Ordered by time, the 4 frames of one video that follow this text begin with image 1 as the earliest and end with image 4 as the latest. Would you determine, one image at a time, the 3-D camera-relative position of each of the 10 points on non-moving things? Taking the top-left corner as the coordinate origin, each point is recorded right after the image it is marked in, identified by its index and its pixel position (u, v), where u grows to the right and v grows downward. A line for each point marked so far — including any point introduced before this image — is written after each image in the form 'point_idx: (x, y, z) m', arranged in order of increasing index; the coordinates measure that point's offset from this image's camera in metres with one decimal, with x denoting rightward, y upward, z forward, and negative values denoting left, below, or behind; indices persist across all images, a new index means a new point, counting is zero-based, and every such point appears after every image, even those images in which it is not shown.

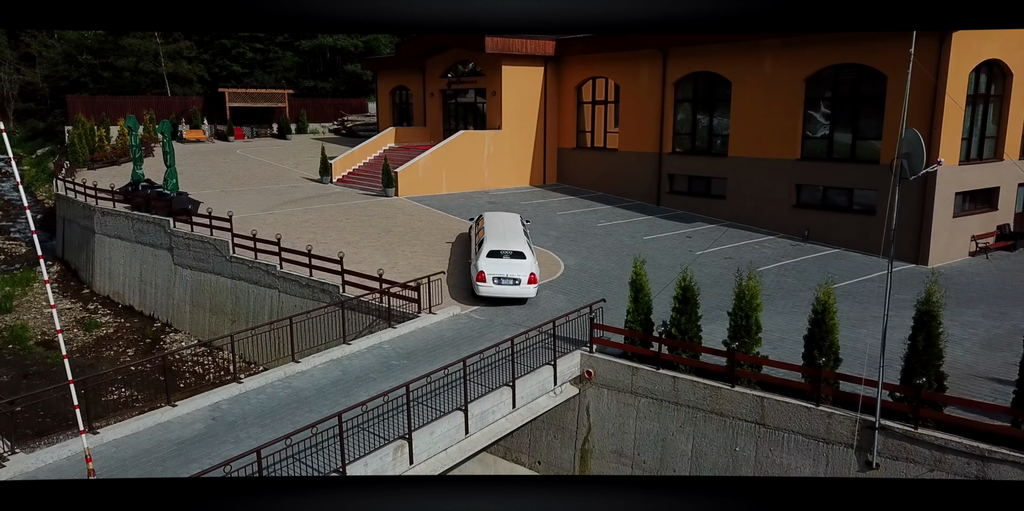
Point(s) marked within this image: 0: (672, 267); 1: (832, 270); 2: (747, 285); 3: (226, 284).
0: (+4.3, -0.5, +18.1) m
1: (+8.5, -0.4, +18.4) m
2: (+3.8, -0.4, +11.3) m
3: (-7.8, -0.8, +18.9) m
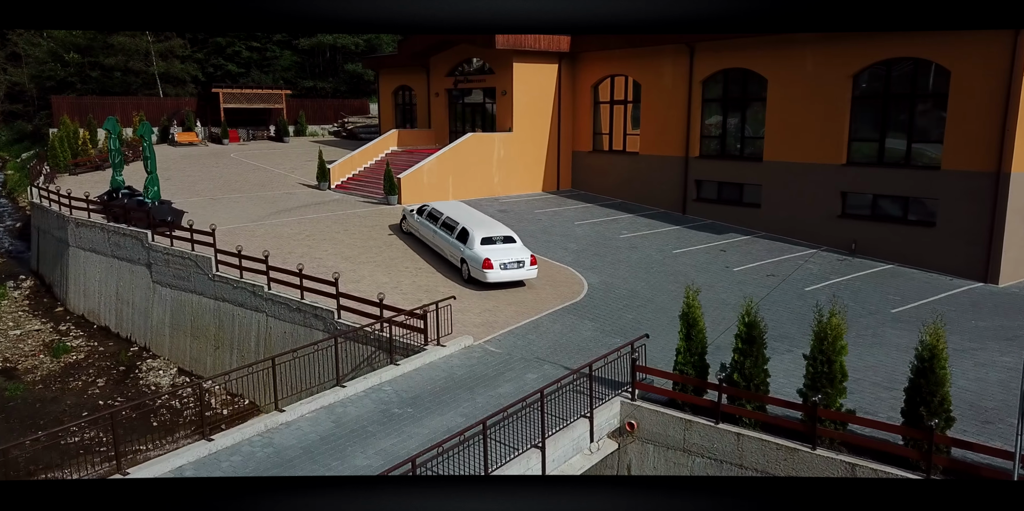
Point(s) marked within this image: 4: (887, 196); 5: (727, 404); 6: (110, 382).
0: (+4.7, -0.9, +16.0) m
1: (+8.9, -0.8, +16.3) m
2: (+4.1, -0.9, +9.2) m
3: (-7.4, -1.2, +16.9) m
4: (+10.1, +1.6, +18.7) m
5: (+3.0, -2.0, +9.5) m
6: (-9.6, -3.0, +16.5) m
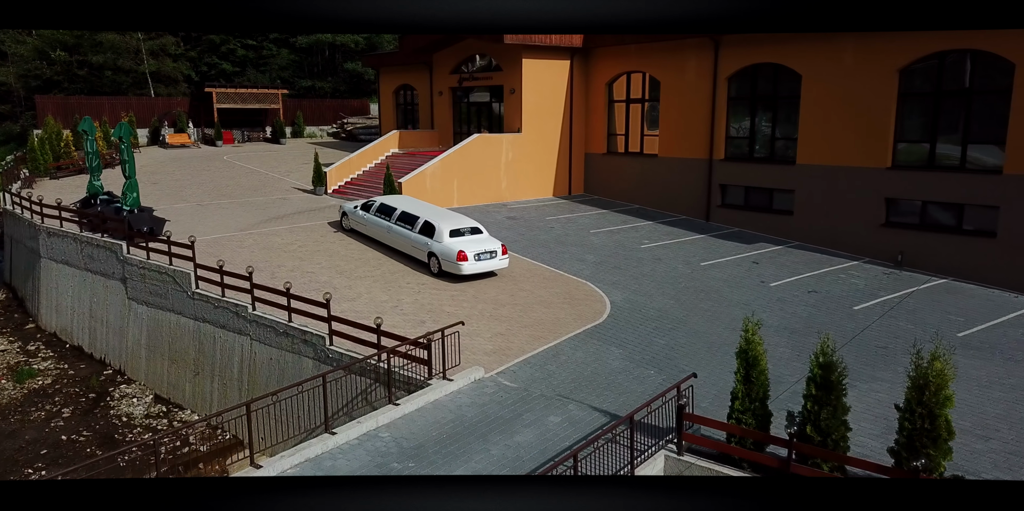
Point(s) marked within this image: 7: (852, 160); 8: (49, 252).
0: (+5.0, -1.2, +14.2) m
1: (+9.2, -1.1, +14.5) m
2: (+4.4, -1.2, +7.5) m
3: (-7.1, -1.5, +15.1) m
4: (+10.4, +1.3, +17.0) m
5: (+3.2, -2.3, +7.8) m
6: (-9.3, -3.4, +14.8) m
7: (+9.0, +2.6, +18.6) m
8: (-12.6, +0.1, +18.9) m
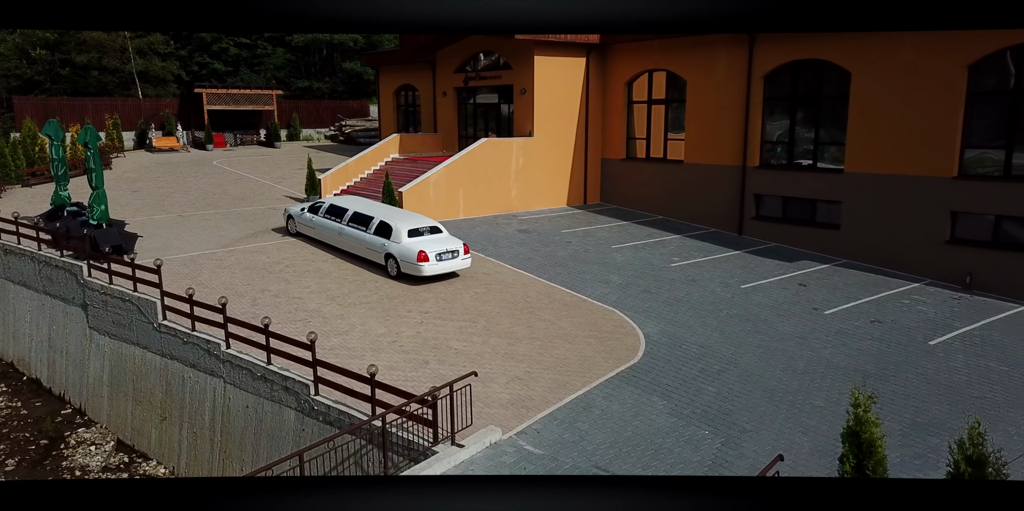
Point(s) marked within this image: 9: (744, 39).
0: (+5.3, -1.7, +12.1) m
1: (+9.5, -1.6, +12.4) m
2: (+4.7, -1.6, +5.4) m
3: (-6.8, -2.0, +13.0) m
4: (+10.7, +0.8, +14.8) m
5: (+3.5, -2.8, +5.7) m
6: (-9.0, -3.8, +12.7) m
7: (+9.4, +2.1, +16.5) m
8: (-12.3, -0.4, +16.9) m
9: (+6.5, +6.0, +19.5) m
